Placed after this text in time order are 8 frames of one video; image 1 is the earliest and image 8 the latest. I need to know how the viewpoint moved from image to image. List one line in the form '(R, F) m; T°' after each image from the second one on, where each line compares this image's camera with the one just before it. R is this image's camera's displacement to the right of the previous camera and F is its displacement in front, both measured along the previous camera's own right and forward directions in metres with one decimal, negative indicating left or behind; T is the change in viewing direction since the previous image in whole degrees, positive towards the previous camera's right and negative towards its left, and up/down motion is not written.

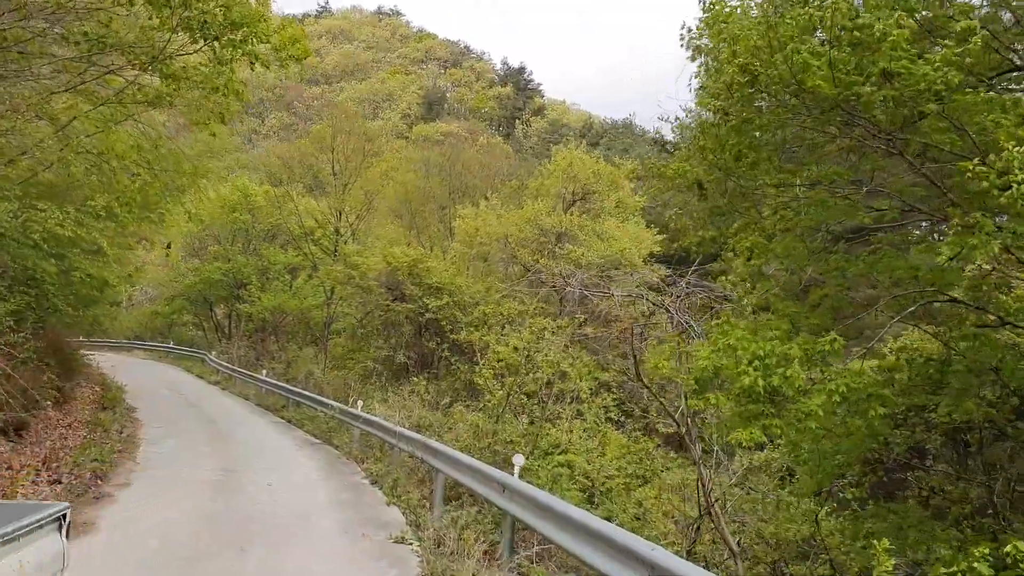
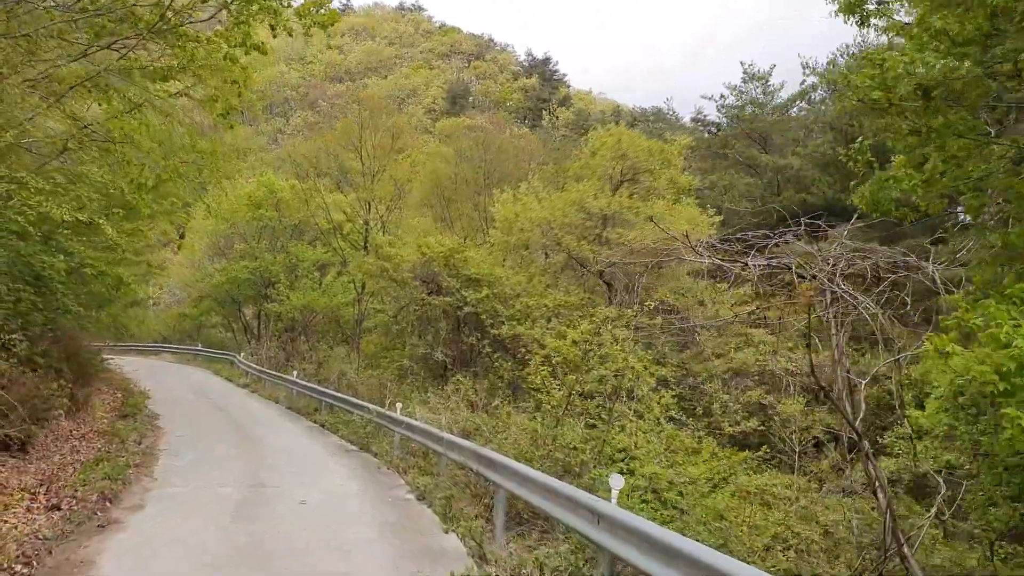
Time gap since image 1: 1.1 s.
(-0.3, +1.3) m; -2°
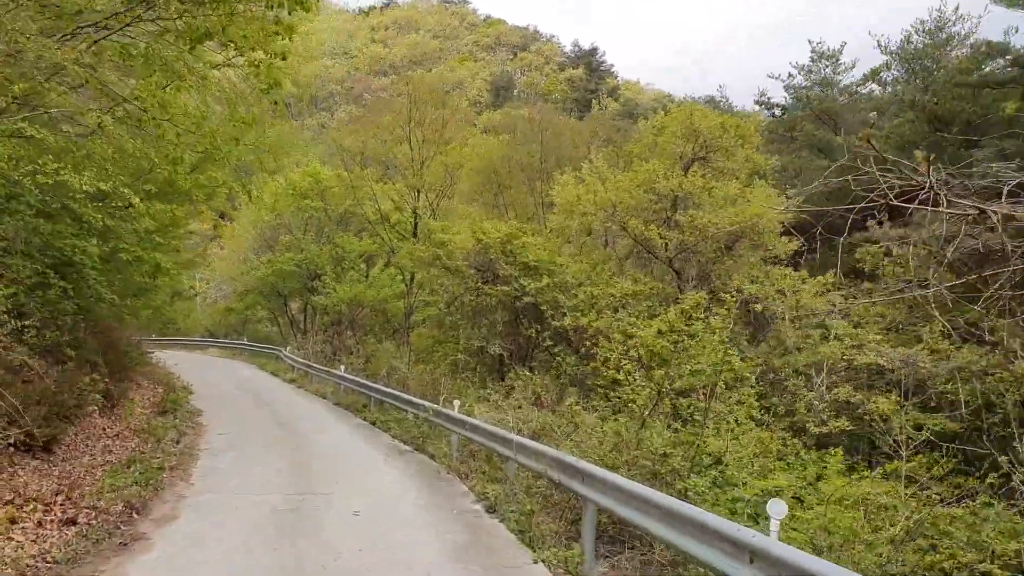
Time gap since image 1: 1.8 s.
(-0.3, +1.1) m; -3°
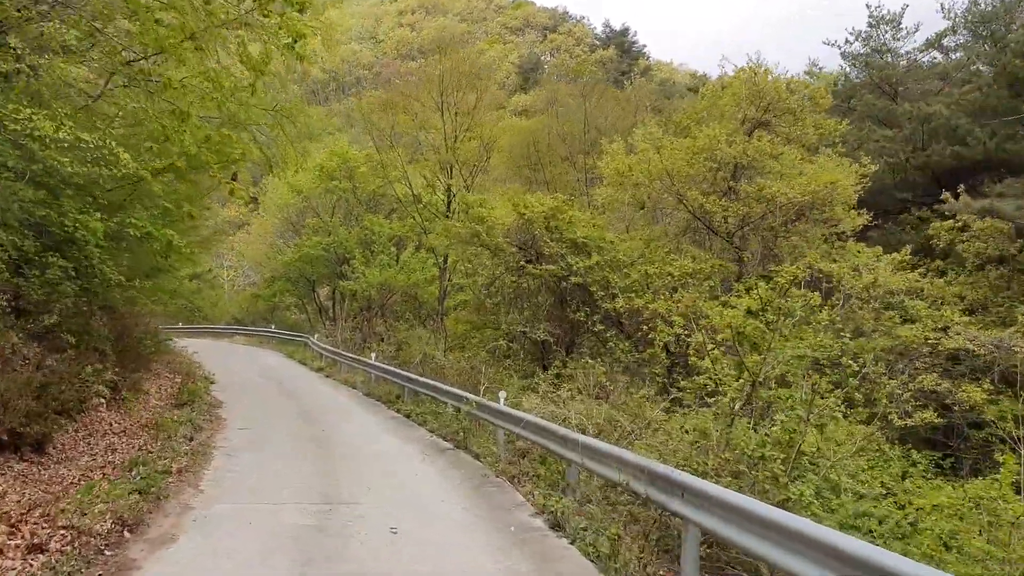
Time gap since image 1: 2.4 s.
(-0.3, +1.3) m; -2°
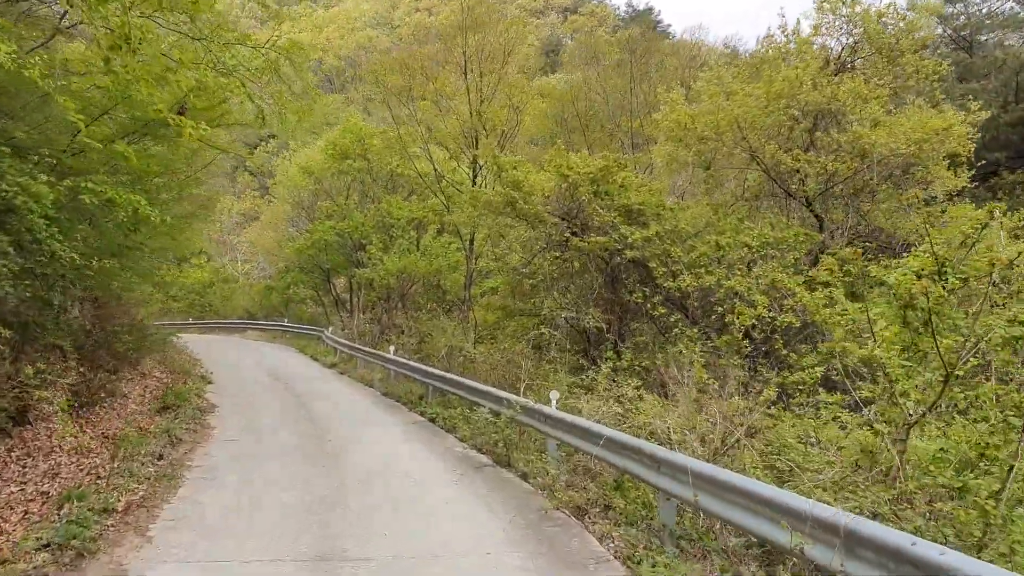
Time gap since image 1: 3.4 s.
(-0.3, +2.1) m; -1°
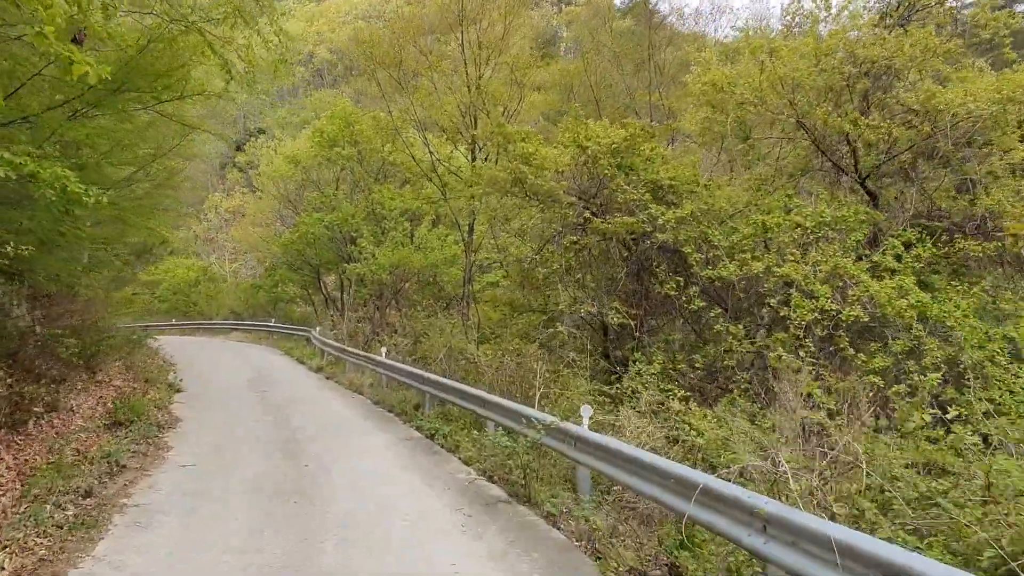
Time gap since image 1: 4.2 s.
(-0.2, +1.6) m; 0°
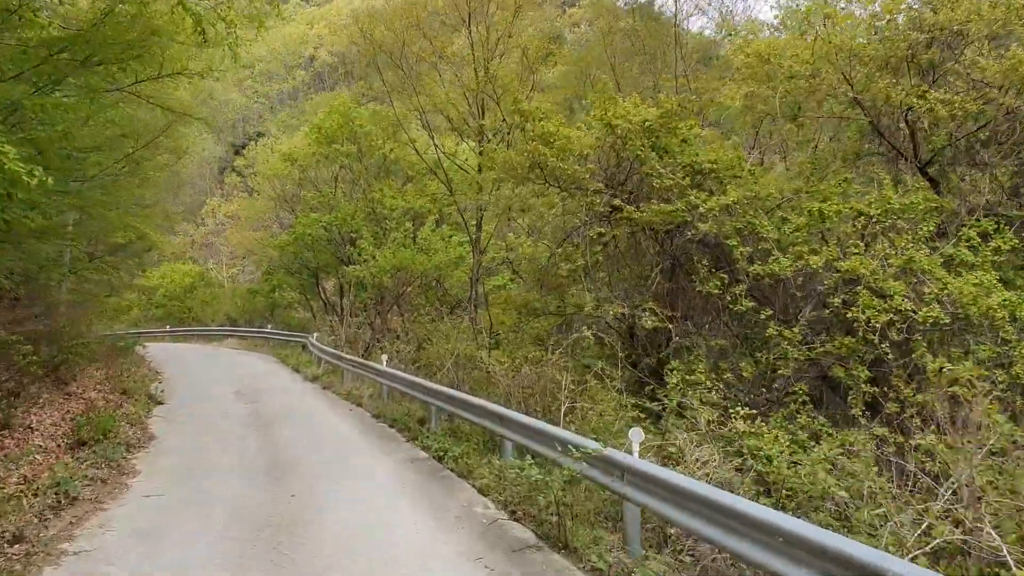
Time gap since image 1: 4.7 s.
(-0.2, +1.2) m; 0°
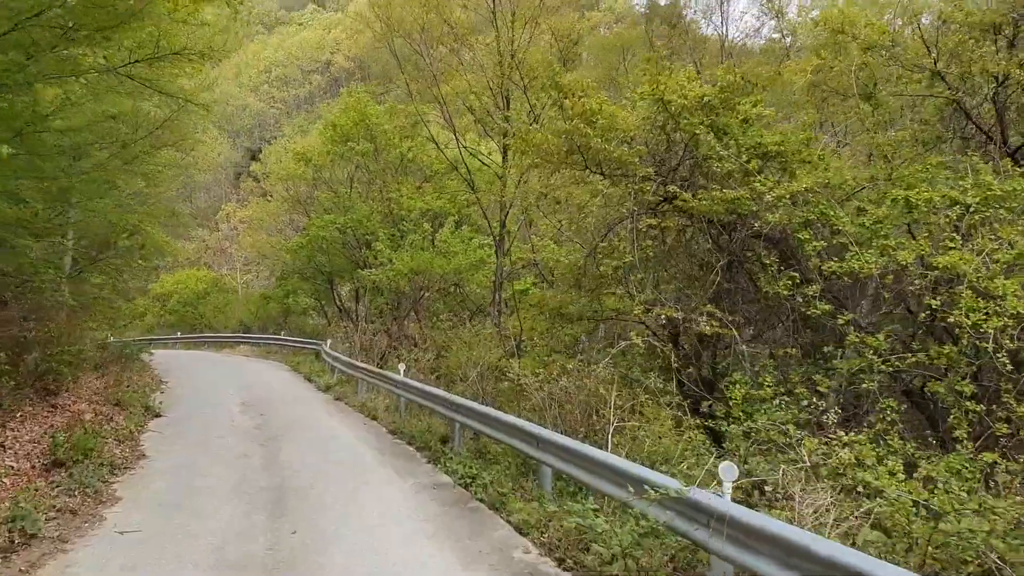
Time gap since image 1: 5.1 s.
(-0.2, +1.1) m; -1°
